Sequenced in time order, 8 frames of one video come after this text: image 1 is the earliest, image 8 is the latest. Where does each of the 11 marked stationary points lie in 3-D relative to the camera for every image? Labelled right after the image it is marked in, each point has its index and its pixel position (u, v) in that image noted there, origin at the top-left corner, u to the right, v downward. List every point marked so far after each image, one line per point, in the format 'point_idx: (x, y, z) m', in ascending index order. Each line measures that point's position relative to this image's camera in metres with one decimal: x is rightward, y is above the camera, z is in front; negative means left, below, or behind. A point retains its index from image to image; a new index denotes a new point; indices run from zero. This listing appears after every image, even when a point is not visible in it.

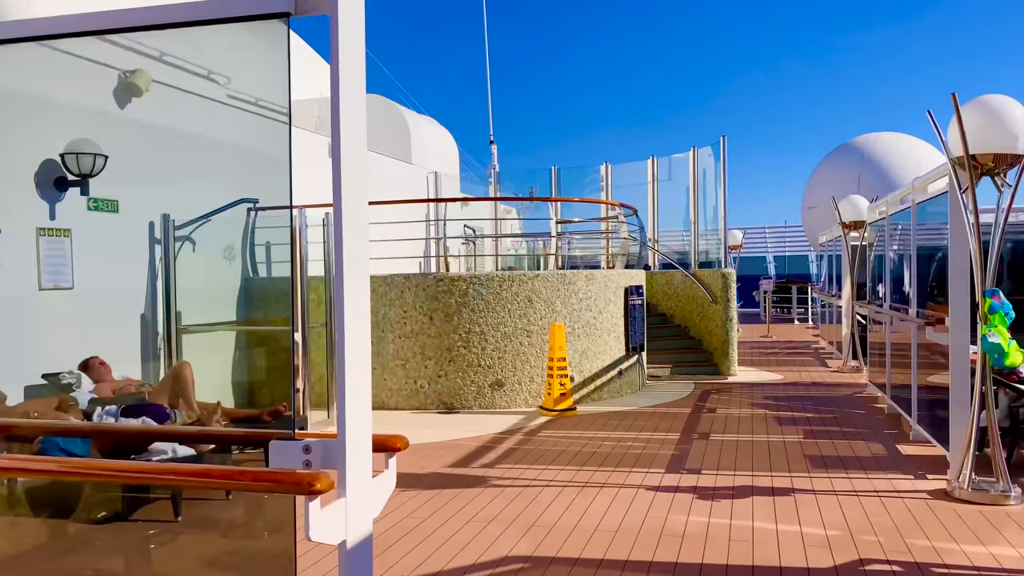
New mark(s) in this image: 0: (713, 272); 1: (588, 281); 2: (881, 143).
0: (+2.3, +0.2, +9.3) m
1: (+0.7, +0.1, +7.4) m
2: (+8.5, +3.4, +18.6) m
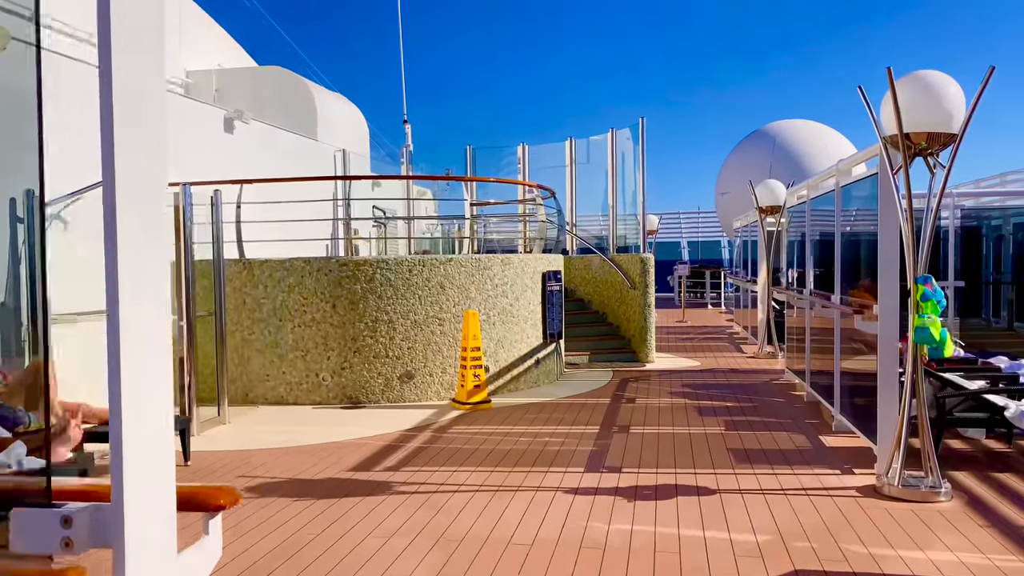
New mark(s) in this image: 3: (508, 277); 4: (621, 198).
0: (+1.3, +0.4, +9.1) m
1: (-0.1, +0.2, +7.0) m
2: (+6.5, +3.7, +18.9) m
3: (0.0, +0.1, +7.0) m
4: (+1.5, +1.2, +10.7) m
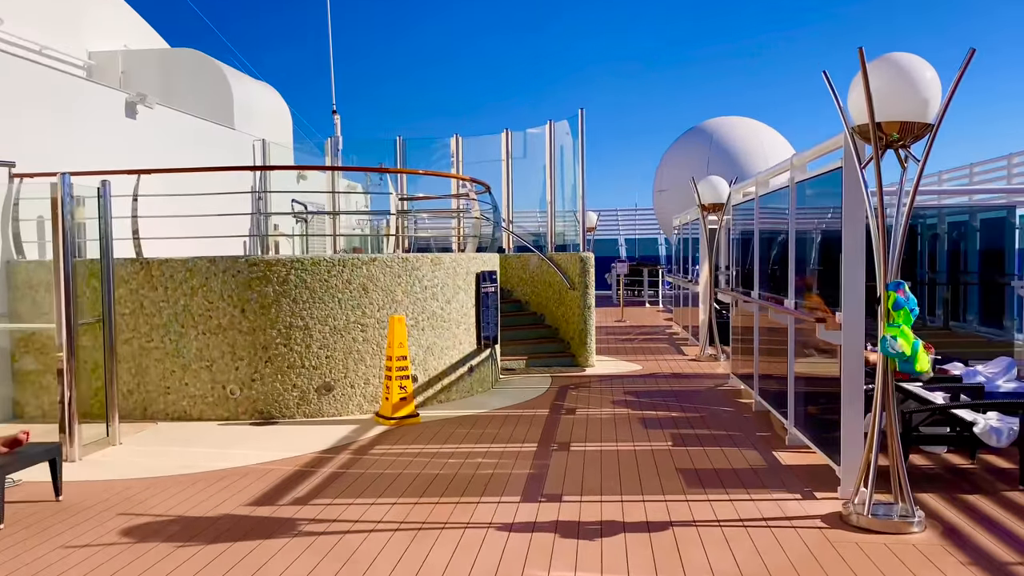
0: (+0.6, +0.4, +8.6) m
1: (-0.6, +0.2, +6.4) m
2: (+5.0, +3.7, +18.8) m
3: (-0.6, +0.1, +6.5) m
4: (+0.6, +1.2, +10.3) m
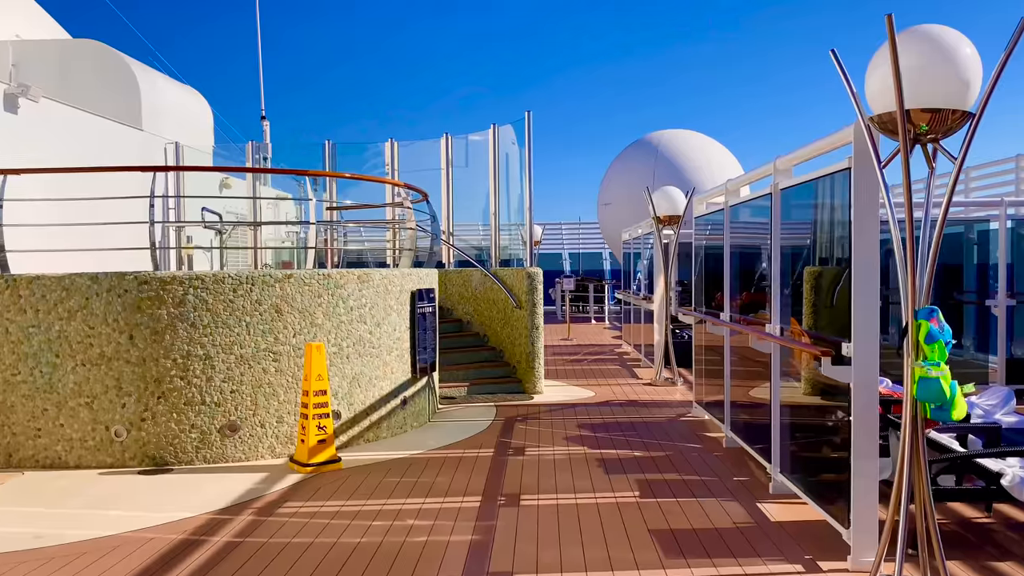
0: (0.0, +0.2, +7.9) m
1: (-1.0, 0.0, +5.6) m
2: (+3.7, +3.4, +18.4) m
3: (-1.0, -0.1, +5.6) m
4: (-0.1, +1.0, +9.6) m
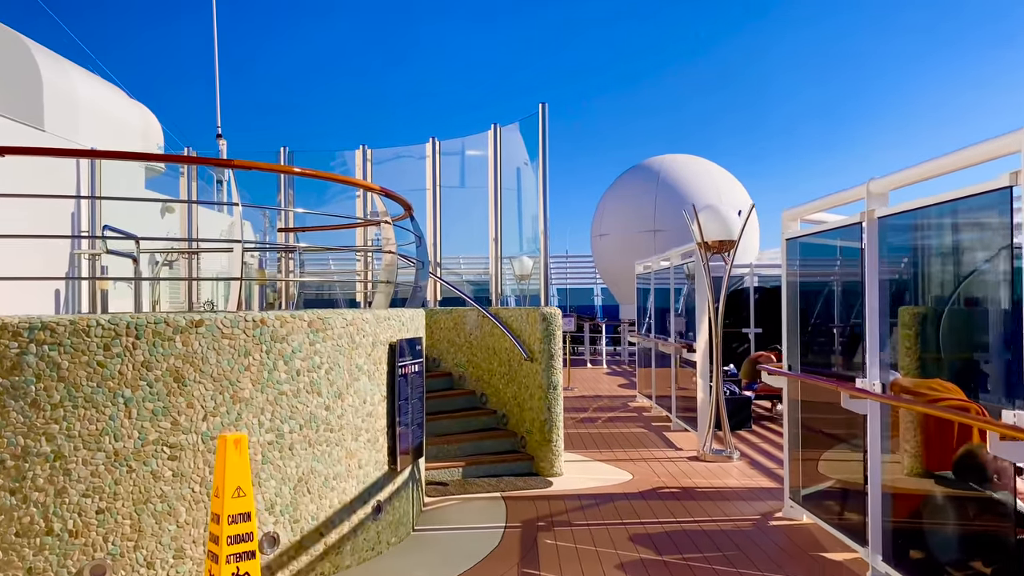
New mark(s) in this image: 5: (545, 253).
0: (+0.1, -0.2, +6.0) m
1: (-0.9, -0.2, +3.7) m
2: (+3.4, +2.6, +16.8) m
3: (-0.9, -0.3, +3.7) m
4: (-0.1, +0.6, +7.7) m
5: (+0.2, +0.4, +7.4) m
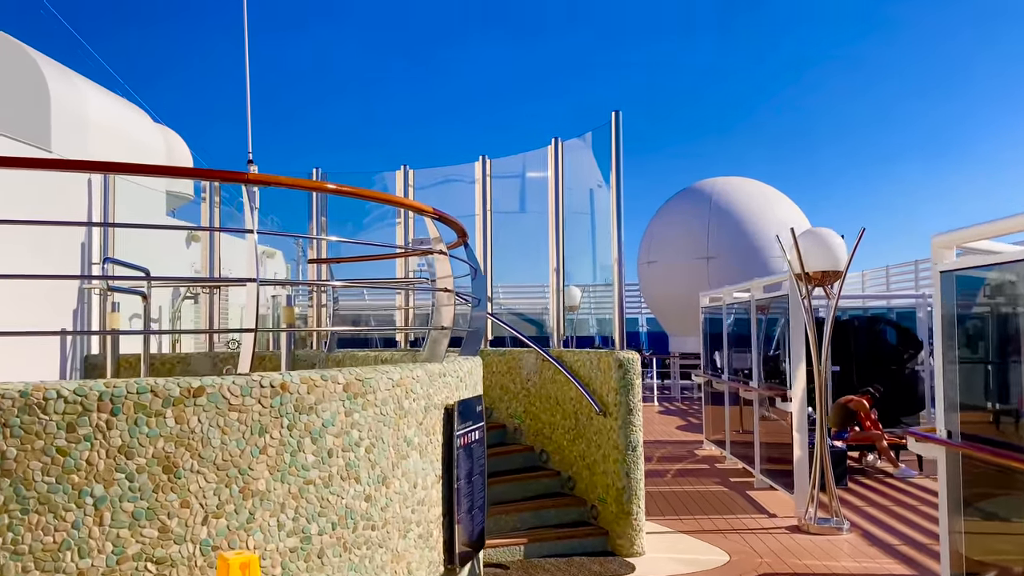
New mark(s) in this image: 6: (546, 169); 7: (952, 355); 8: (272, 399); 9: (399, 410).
0: (+0.5, -0.4, +5.1) m
1: (-0.6, -0.4, +2.8) m
2: (+4.3, +2.0, +15.8) m
3: (-0.5, -0.5, +2.9) m
4: (+0.4, +0.2, +6.8) m
5: (+0.7, +0.1, +6.5) m
6: (+0.2, +1.1, +7.1) m
7: (+2.0, -0.3, +3.8) m
8: (-0.8, -0.4, +2.6) m
9: (-0.4, -0.4, +3.0) m
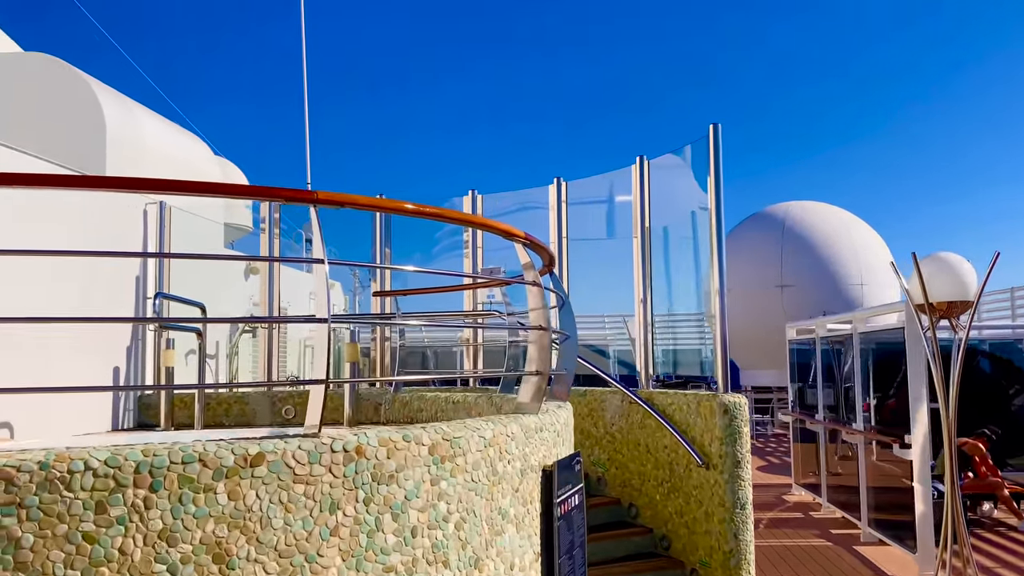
0: (+1.0, -0.6, +4.5) m
1: (-0.2, -0.5, +2.3) m
2: (+5.4, +1.4, +15.1) m
3: (-0.2, -0.6, +2.4) m
4: (+1.0, 0.0, +6.3) m
5: (+1.3, -0.2, +5.9) m
6: (+0.8, +0.8, +6.6) m
7: (+2.4, -0.4, +3.2) m
8: (-0.4, -0.5, +2.1) m
9: (-0.1, -0.6, +2.5) m
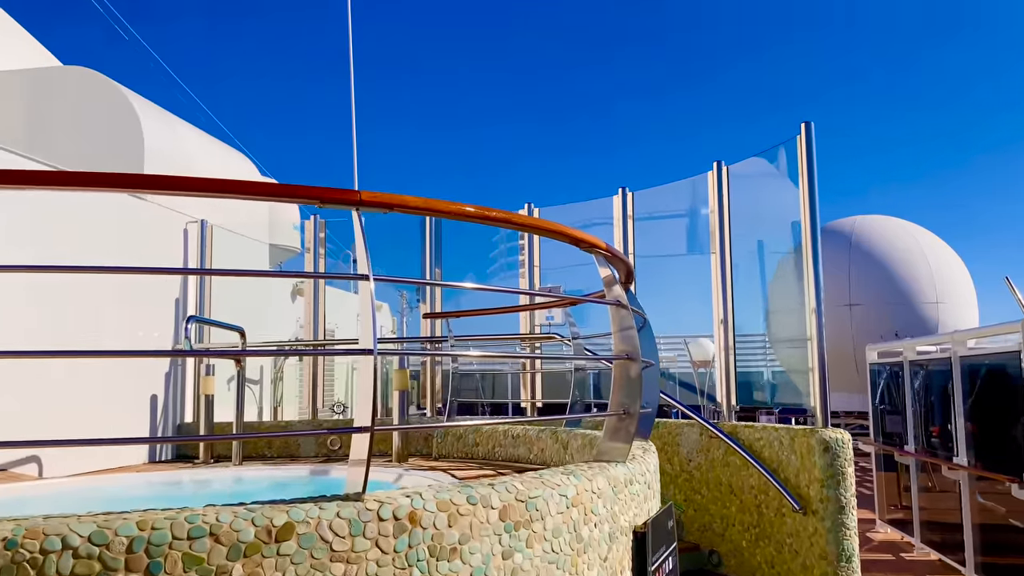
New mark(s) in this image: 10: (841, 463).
0: (+1.4, -0.7, +4.0) m
1: (0.0, -0.6, +1.9) m
2: (+6.4, +1.1, +14.3) m
3: (0.0, -0.7, +1.9) m
4: (+1.5, -0.2, +5.8) m
5: (+1.7, -0.3, +5.4) m
6: (+1.3, +0.7, +6.1) m
7: (+2.7, -0.5, +2.5) m
8: (-0.2, -0.5, +1.7) m
9: (+0.2, -0.6, +2.0) m
10: (+1.5, -0.8, +3.8) m
